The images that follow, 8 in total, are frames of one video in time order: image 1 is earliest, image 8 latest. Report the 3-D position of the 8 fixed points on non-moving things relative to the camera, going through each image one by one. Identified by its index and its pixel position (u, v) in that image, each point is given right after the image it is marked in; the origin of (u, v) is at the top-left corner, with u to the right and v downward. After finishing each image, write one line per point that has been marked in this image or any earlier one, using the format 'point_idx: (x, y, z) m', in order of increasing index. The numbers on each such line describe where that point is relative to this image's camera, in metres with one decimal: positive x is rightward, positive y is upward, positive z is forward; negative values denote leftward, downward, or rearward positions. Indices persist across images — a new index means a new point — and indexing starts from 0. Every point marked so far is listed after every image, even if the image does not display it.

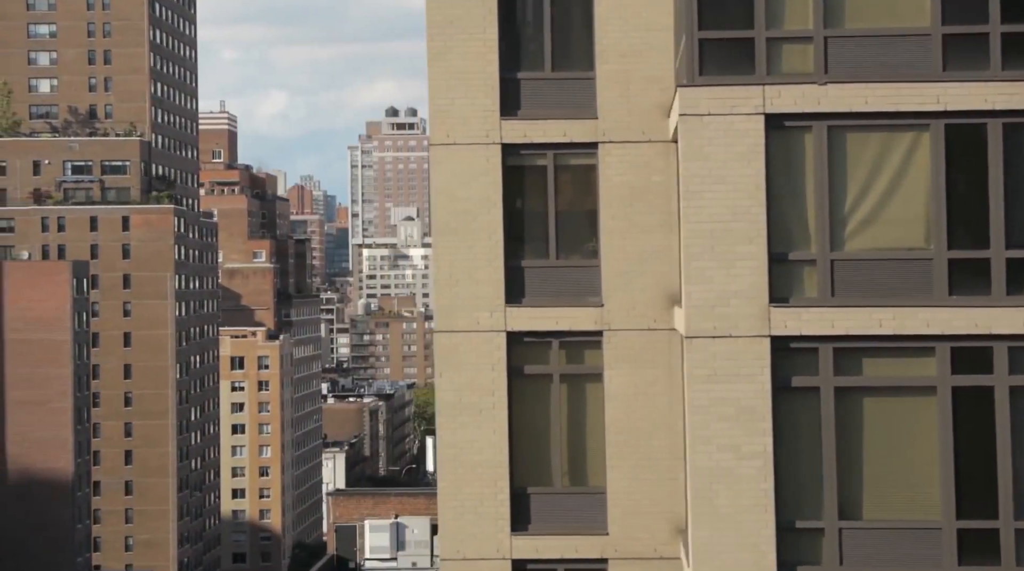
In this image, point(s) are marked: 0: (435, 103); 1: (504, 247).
0: (-0.7, +1.8, +12.1) m
1: (-0.1, +0.4, +12.1) m
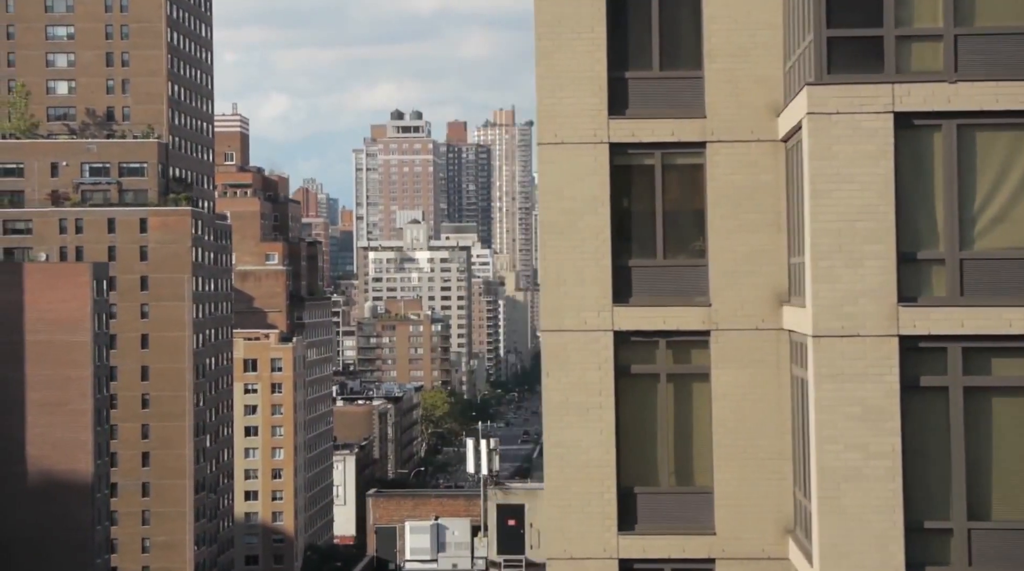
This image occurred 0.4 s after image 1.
0: (+0.3, +1.8, +12.1) m
1: (+1.0, +0.4, +12.1) m
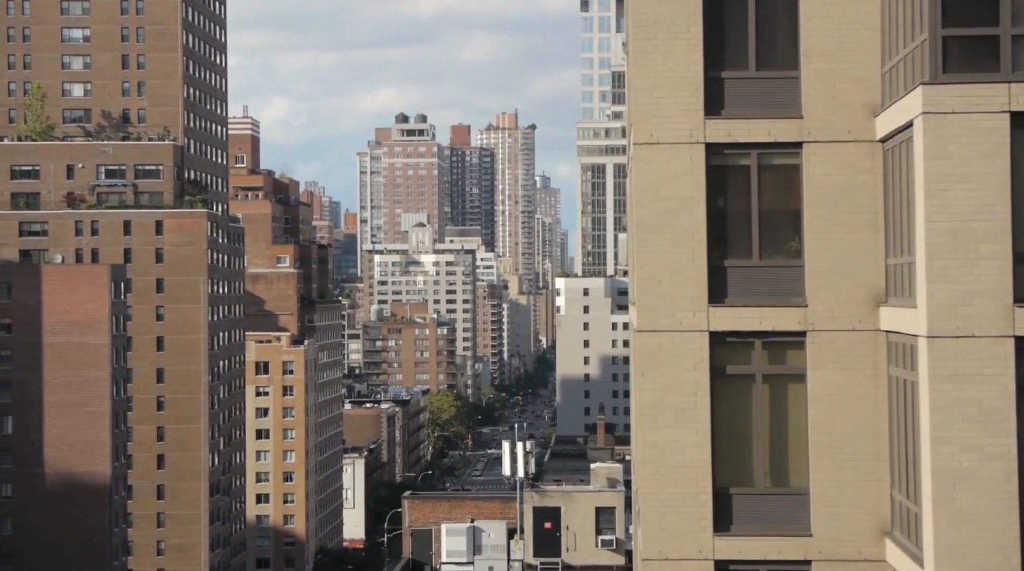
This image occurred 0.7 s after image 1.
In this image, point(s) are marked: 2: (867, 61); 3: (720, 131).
0: (+1.2, +1.8, +12.1) m
1: (+1.9, +0.4, +12.0) m
2: (+3.4, +2.1, +11.9) m
3: (+2.0, +1.5, +12.0) m
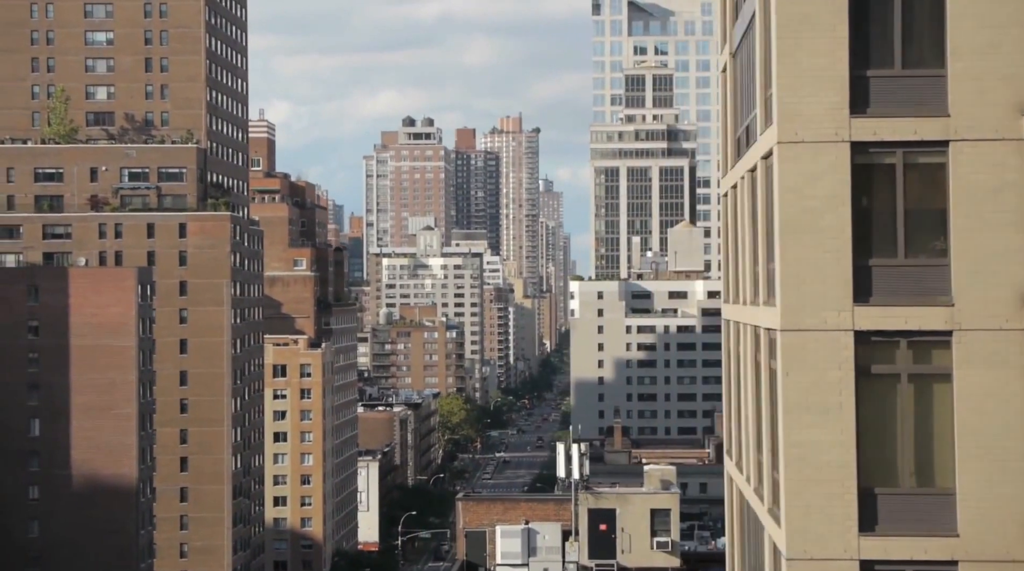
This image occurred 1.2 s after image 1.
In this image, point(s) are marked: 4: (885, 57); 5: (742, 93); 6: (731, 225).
0: (+2.6, +1.8, +12.1) m
1: (+3.3, +0.4, +12.0) m
2: (+4.8, +2.1, +11.8) m
3: (+3.4, +1.5, +11.9) m
4: (+3.6, +2.2, +12.1) m
5: (+3.0, +2.5, +16.2) m
6: (+3.2, +0.9, +18.0) m
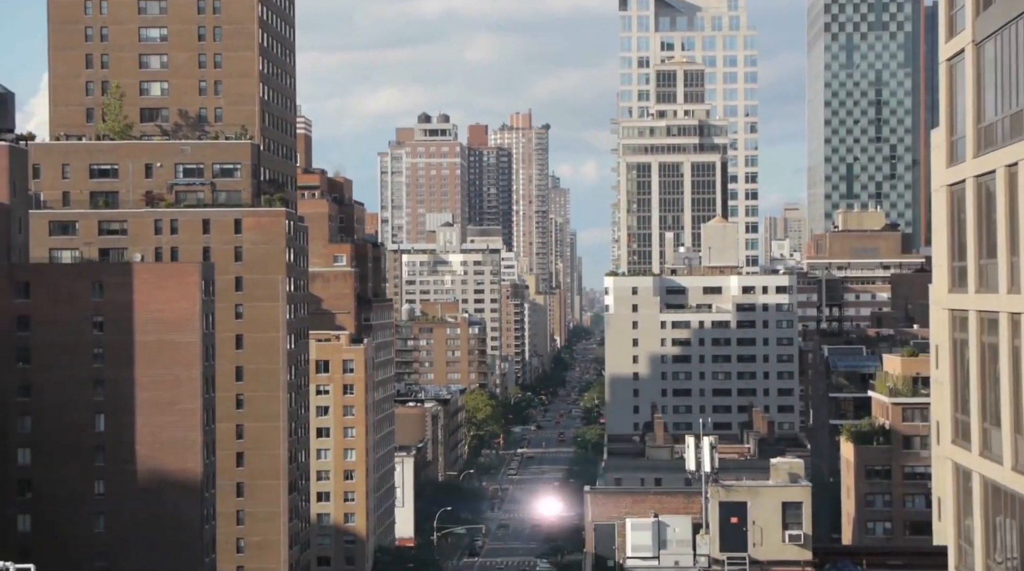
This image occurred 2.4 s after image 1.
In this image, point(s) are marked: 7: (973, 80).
0: (+5.9, +1.9, +12.0) m
1: (+6.6, +0.5, +11.9) m
2: (+8.0, +2.3, +11.7) m
3: (+6.7, +1.6, +11.8) m
4: (+6.9, +2.4, +12.0) m
5: (+6.3, +2.6, +16.1) m
6: (+6.5, +1.0, +17.9) m
7: (+6.4, +2.9, +17.6) m
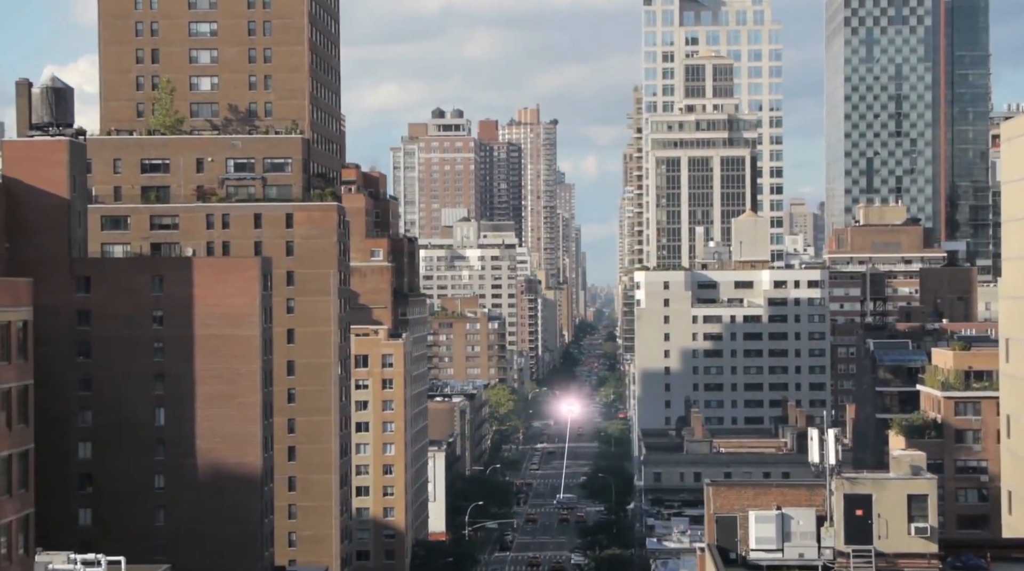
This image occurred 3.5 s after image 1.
0: (+9.0, +2.0, +11.9) m
1: (+9.7, +0.6, +11.8) m
2: (+11.2, +2.4, +11.6) m
3: (+9.8, +1.7, +11.7) m
4: (+10.0, +2.5, +11.9) m
5: (+9.5, +2.8, +16.0) m
6: (+9.7, +1.2, +17.8) m
7: (+9.6, +3.0, +17.5) m
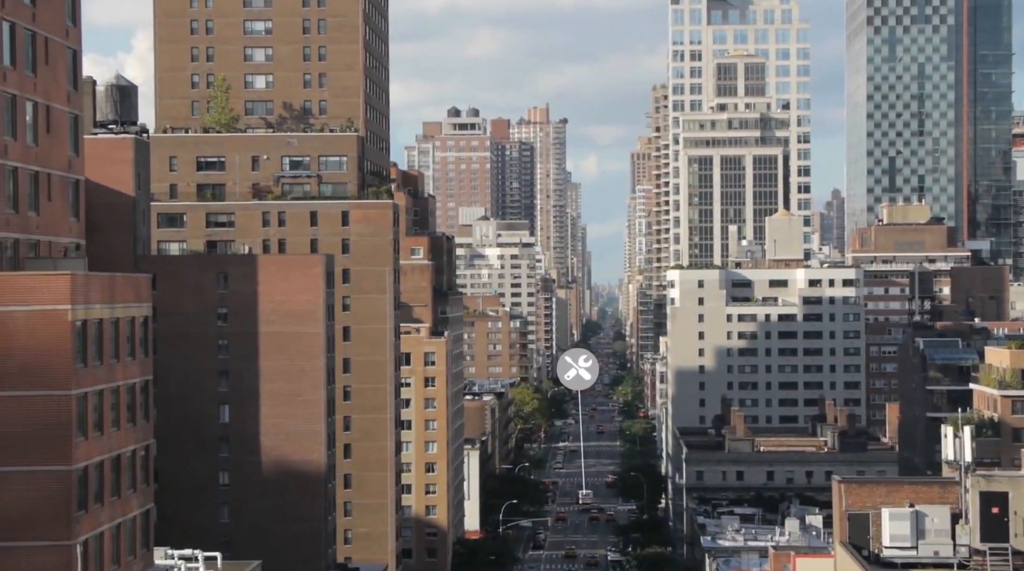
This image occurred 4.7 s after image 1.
0: (+12.4, +2.1, +11.7) m
1: (+13.1, +0.7, +11.7) m
2: (+14.6, +2.5, +11.5) m
3: (+13.2, +1.8, +11.6) m
4: (+13.4, +2.6, +11.8) m
5: (+12.9, +2.9, +15.8) m
6: (+13.1, +1.2, +17.6) m
7: (+13.0, +3.1, +17.3) m
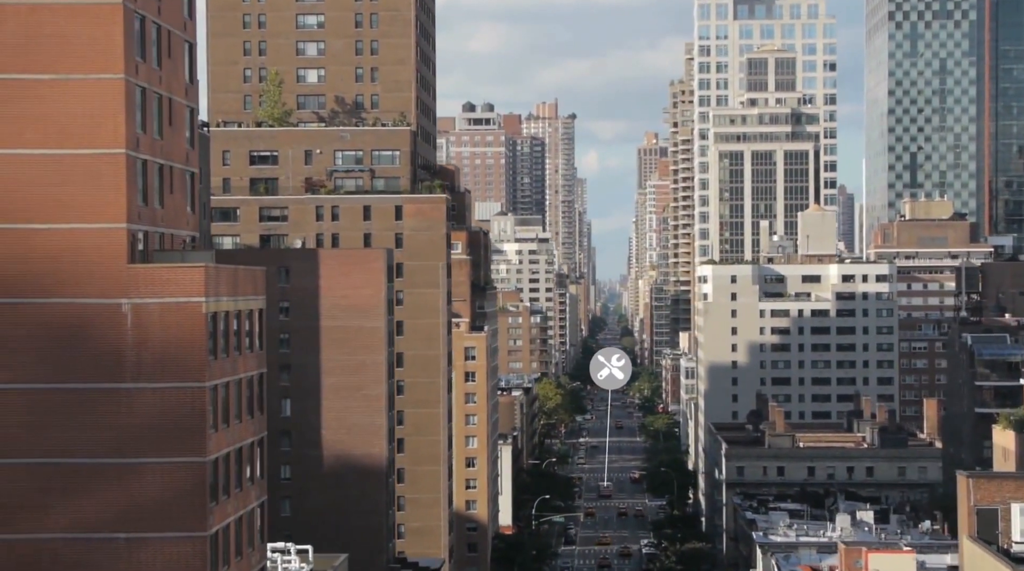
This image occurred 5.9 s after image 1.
0: (+15.7, +2.2, +11.6) m
1: (+16.4, +0.8, +11.5) m
2: (+17.8, +2.5, +11.3) m
3: (+16.4, +1.9, +11.4) m
4: (+16.7, +2.6, +11.6) m
5: (+16.2, +2.9, +15.7) m
6: (+16.4, +1.3, +17.5) m
7: (+16.4, +3.2, +17.1) m
